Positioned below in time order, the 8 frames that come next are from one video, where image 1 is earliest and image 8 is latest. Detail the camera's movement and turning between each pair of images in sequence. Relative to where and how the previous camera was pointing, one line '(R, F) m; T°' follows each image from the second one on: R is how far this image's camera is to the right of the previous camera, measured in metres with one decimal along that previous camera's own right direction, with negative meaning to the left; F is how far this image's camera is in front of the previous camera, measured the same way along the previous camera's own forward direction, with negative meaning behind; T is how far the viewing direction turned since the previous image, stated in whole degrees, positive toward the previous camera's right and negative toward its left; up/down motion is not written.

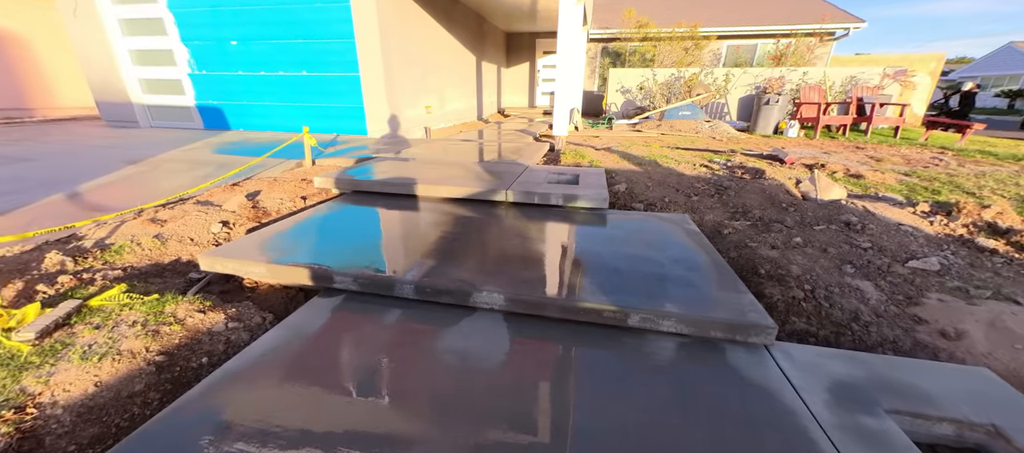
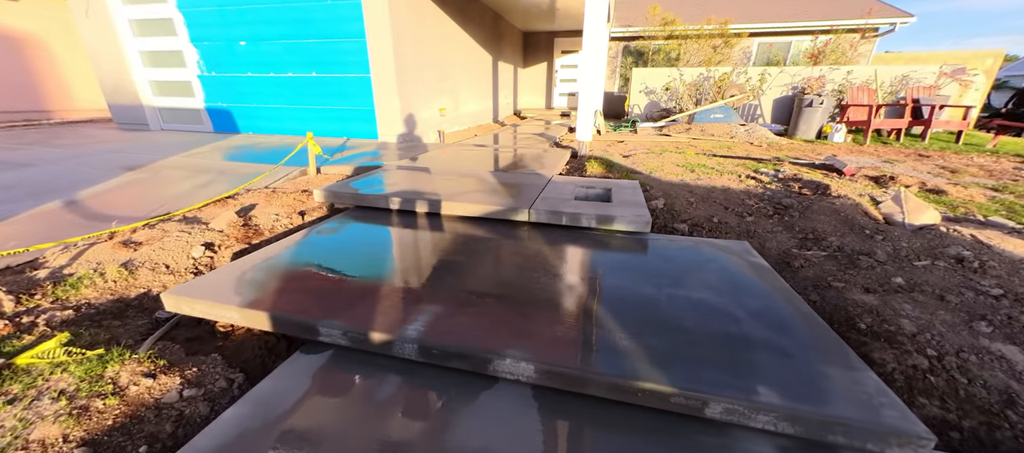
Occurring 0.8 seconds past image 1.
(-0.1, +0.5) m; -2°
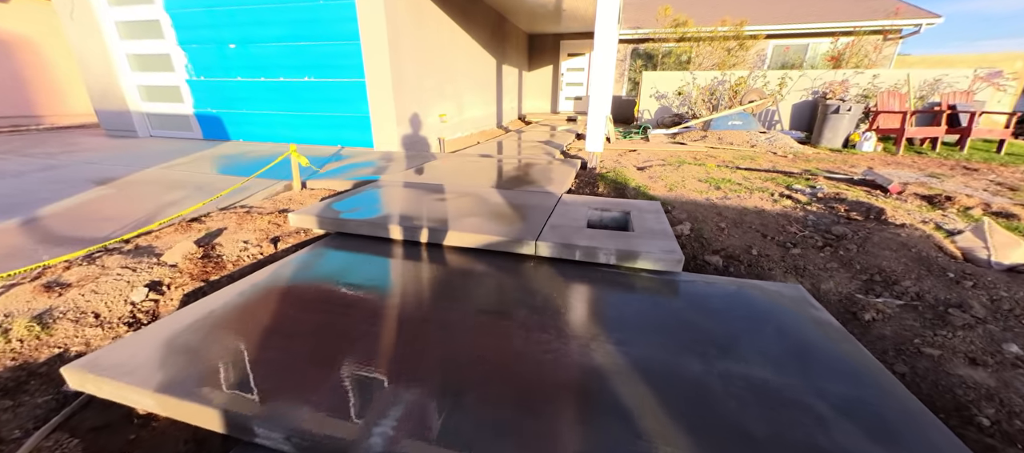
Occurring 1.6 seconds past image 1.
(0.0, +0.4) m; -1°
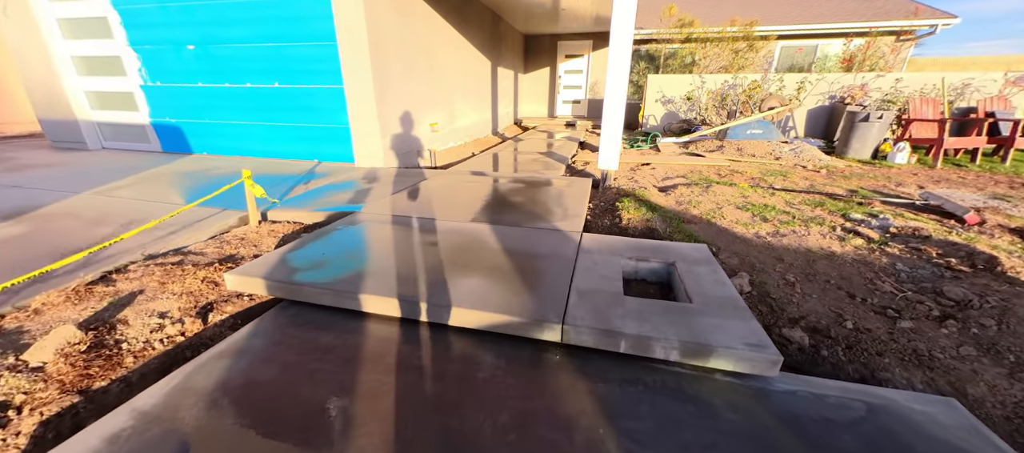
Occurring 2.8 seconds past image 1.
(-0.1, +0.7) m; +1°
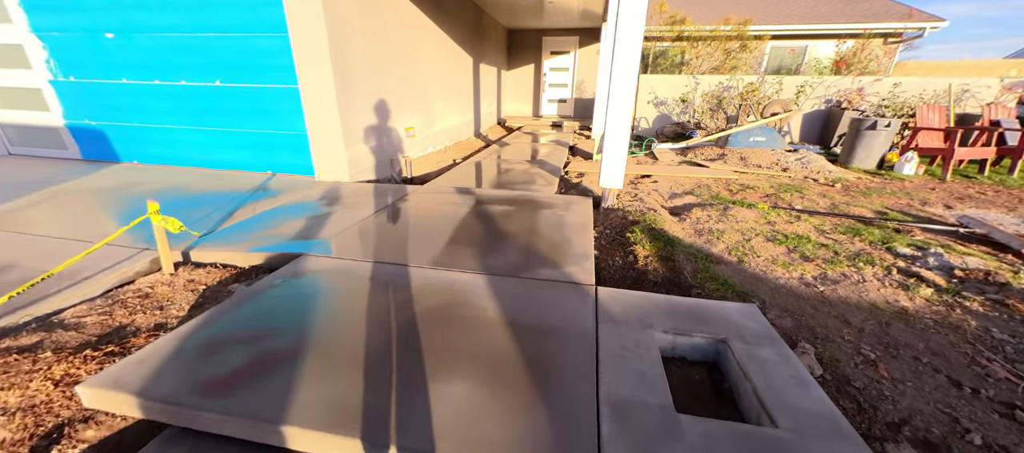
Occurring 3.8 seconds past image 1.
(-0.1, +0.7) m; +3°
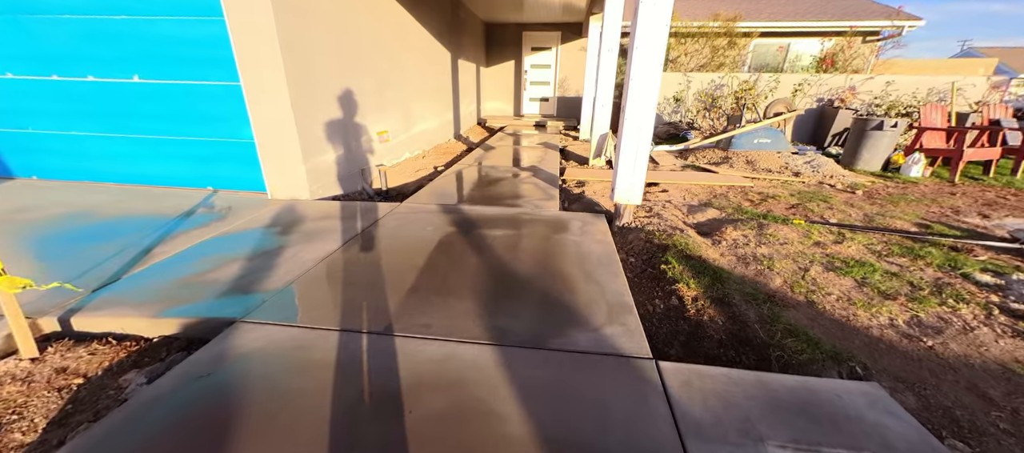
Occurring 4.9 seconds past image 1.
(-0.2, +0.7) m; +4°
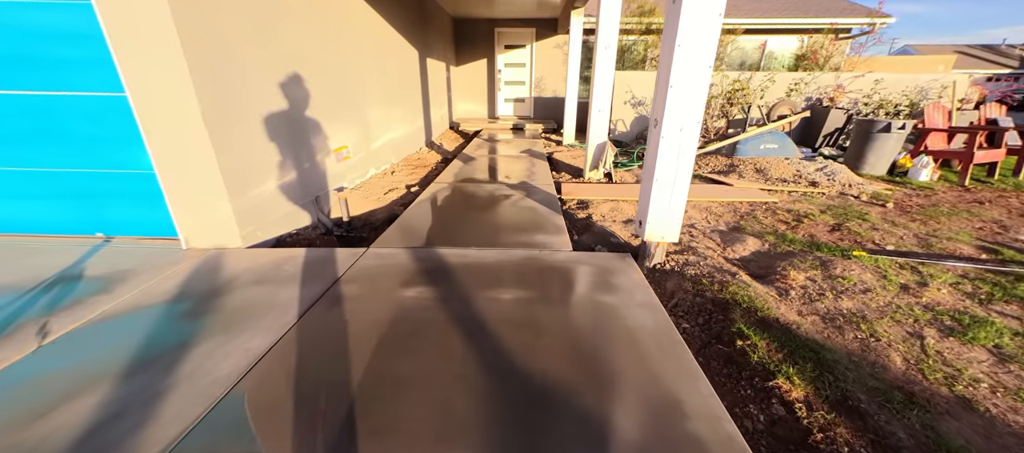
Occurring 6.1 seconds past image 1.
(-0.2, +0.8) m; +4°
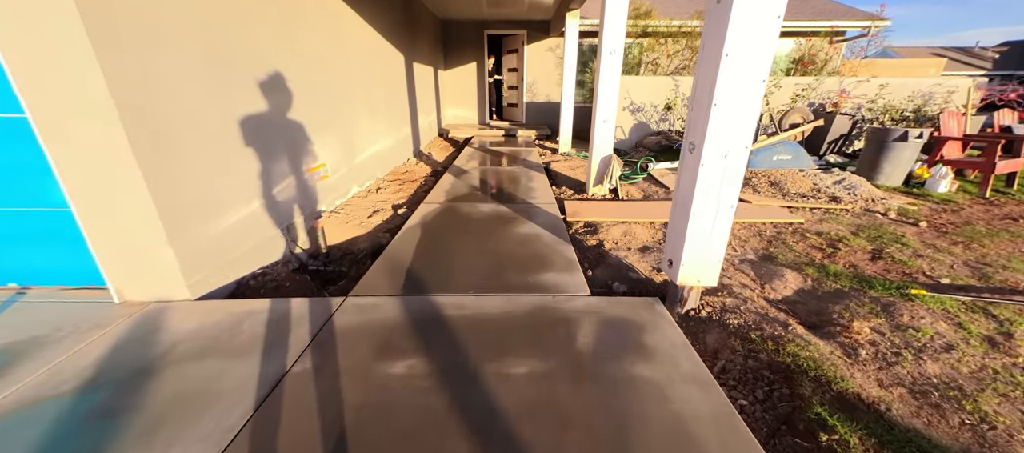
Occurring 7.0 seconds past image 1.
(-0.1, +0.5) m; +2°
